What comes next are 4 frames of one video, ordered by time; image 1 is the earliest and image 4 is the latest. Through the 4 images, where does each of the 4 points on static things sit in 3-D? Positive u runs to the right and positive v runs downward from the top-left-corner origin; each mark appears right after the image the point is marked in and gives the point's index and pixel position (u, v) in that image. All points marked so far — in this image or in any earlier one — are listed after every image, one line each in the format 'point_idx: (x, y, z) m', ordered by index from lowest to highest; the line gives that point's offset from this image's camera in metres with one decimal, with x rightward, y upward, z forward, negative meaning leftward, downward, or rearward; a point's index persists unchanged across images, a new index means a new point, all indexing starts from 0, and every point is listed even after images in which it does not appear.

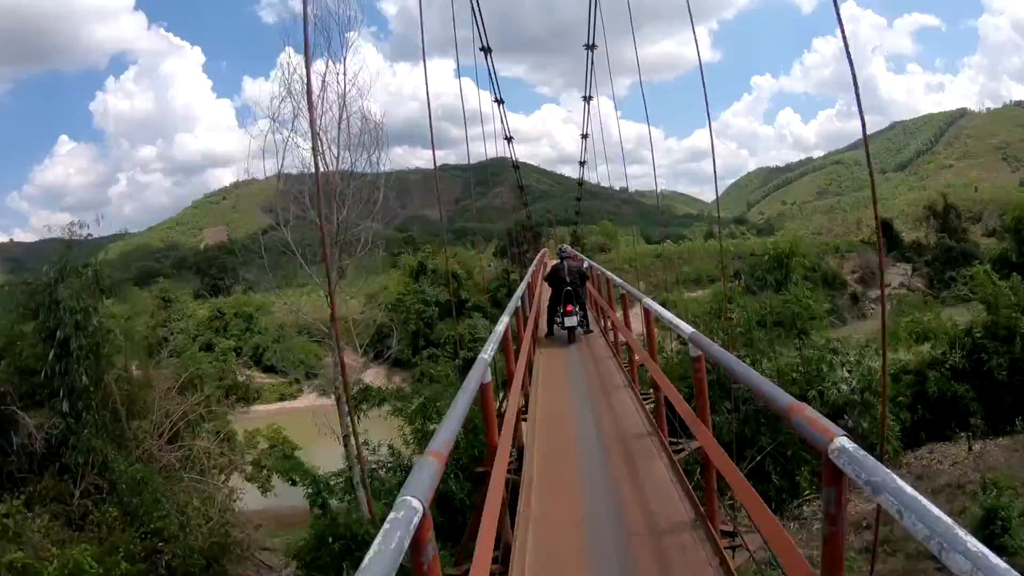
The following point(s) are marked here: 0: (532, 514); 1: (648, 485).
0: (+0.1, -1.3, +3.5) m
1: (+0.8, -1.2, +3.7) m
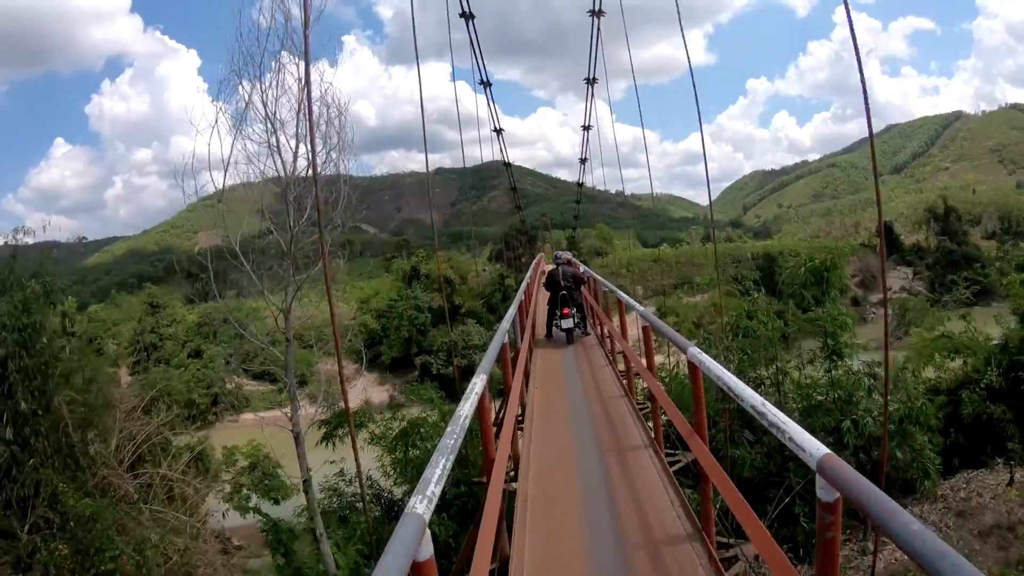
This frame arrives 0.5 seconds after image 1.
0: (+0.1, -1.3, +3.2) m
1: (+0.8, -1.3, +3.4) m
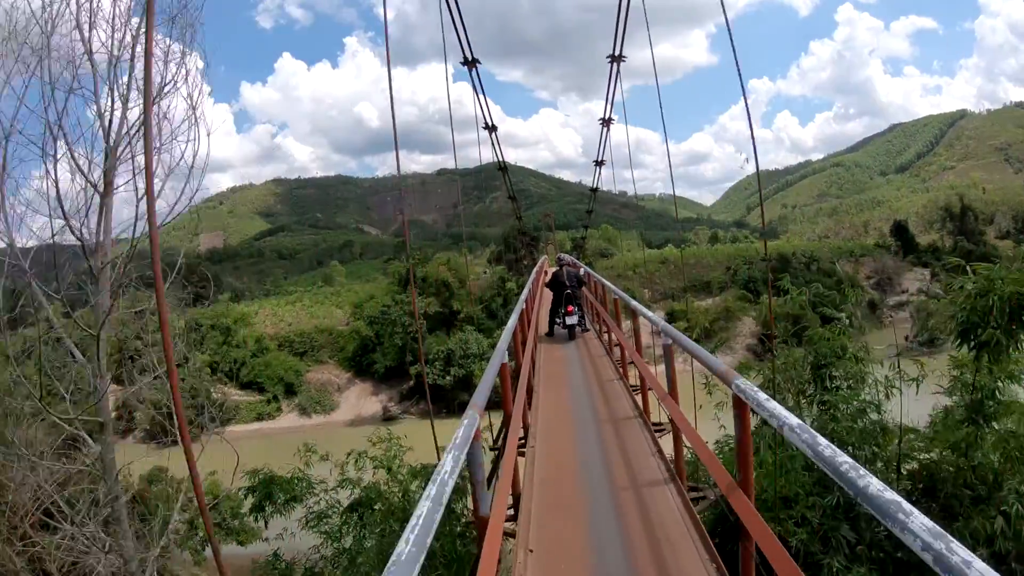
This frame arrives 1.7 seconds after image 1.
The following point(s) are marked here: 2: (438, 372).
0: (+0.1, -1.4, +2.6) m
1: (+0.8, -1.3, +2.8) m
2: (-2.3, -2.6, +18.9) m
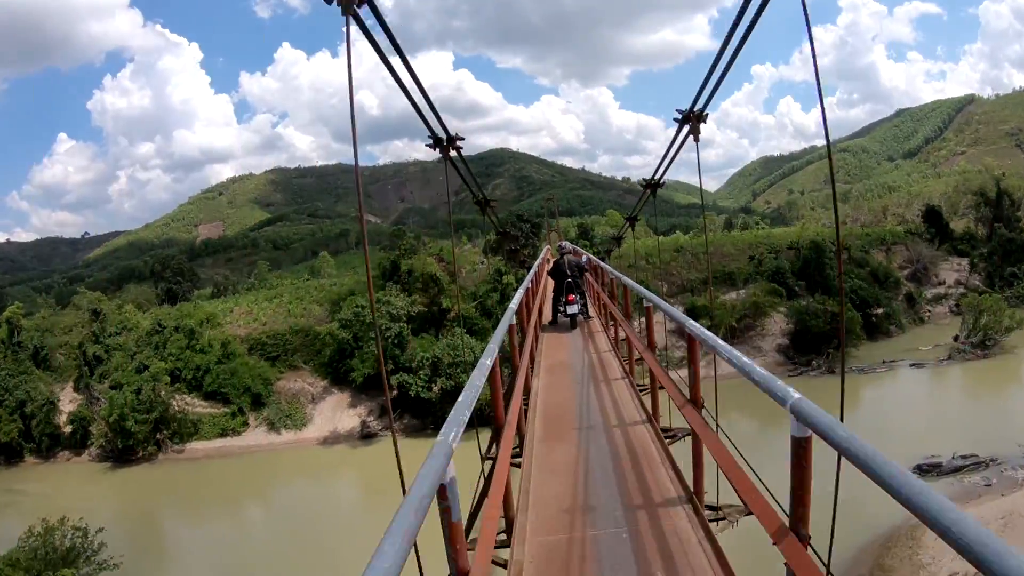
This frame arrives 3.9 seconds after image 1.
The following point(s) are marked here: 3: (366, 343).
0: (0.0, -1.5, +1.3) m
1: (+0.7, -1.4, +1.5) m
2: (-2.3, -2.4, +17.6) m
3: (-4.1, -1.4, +18.7) m
